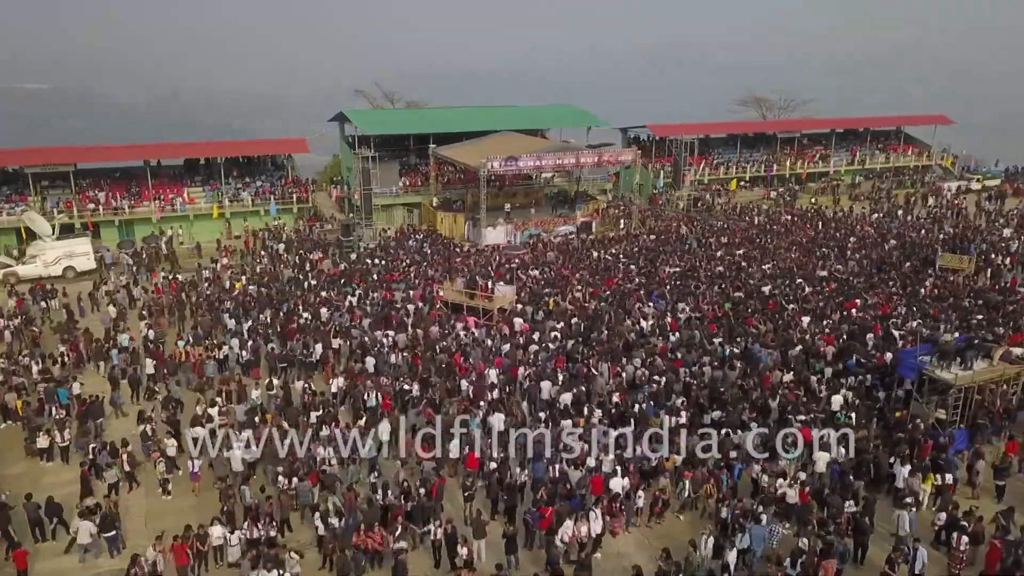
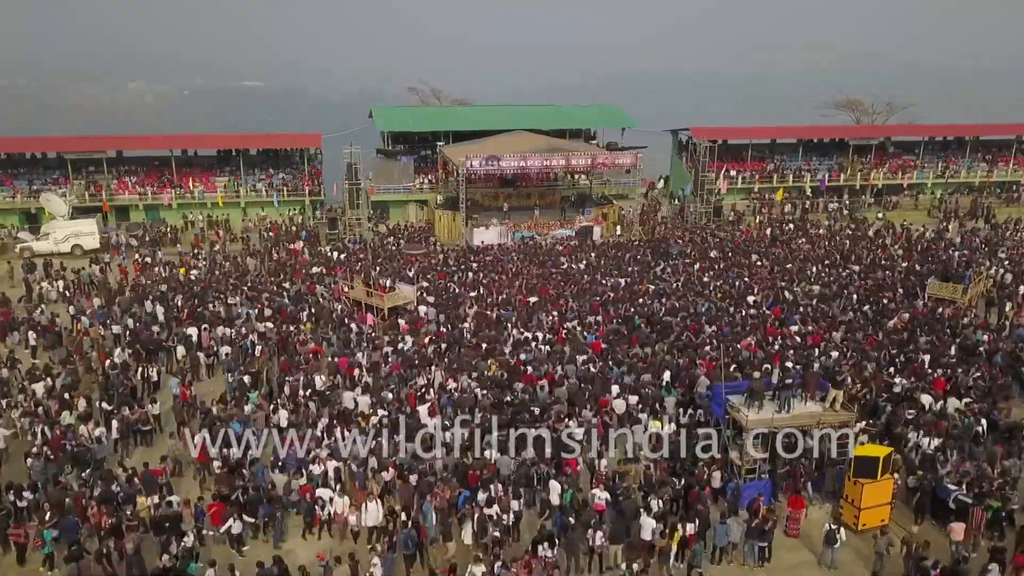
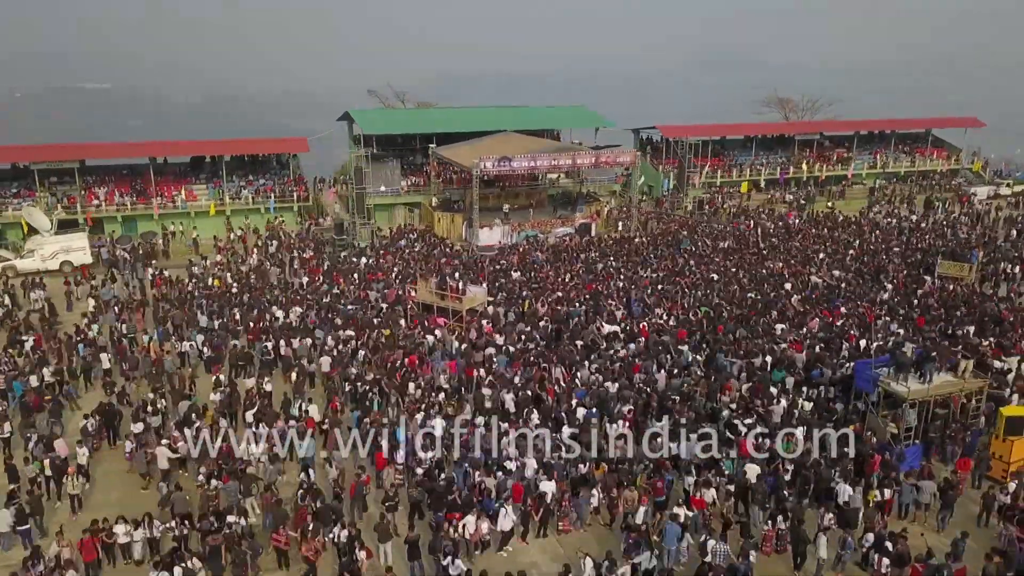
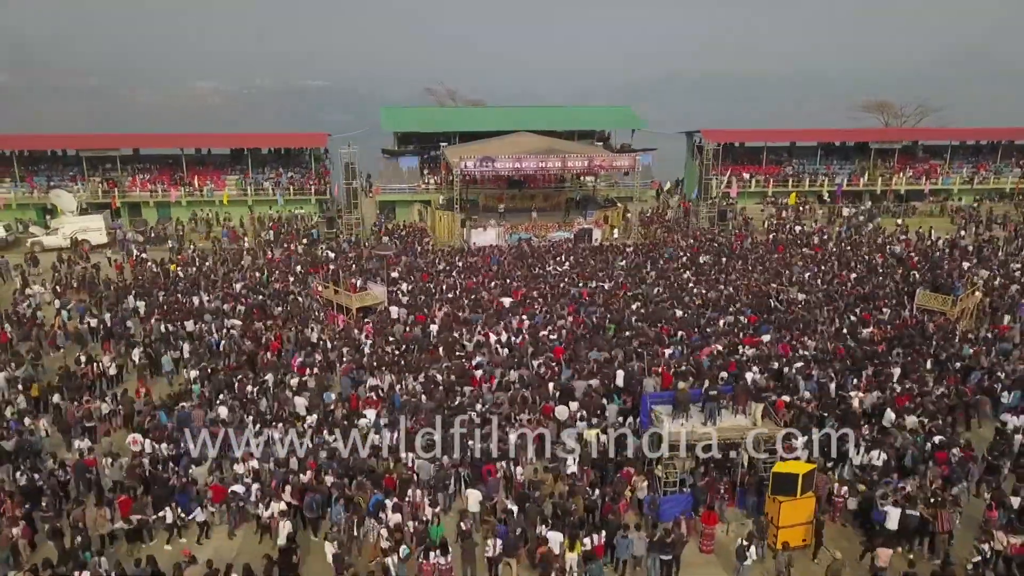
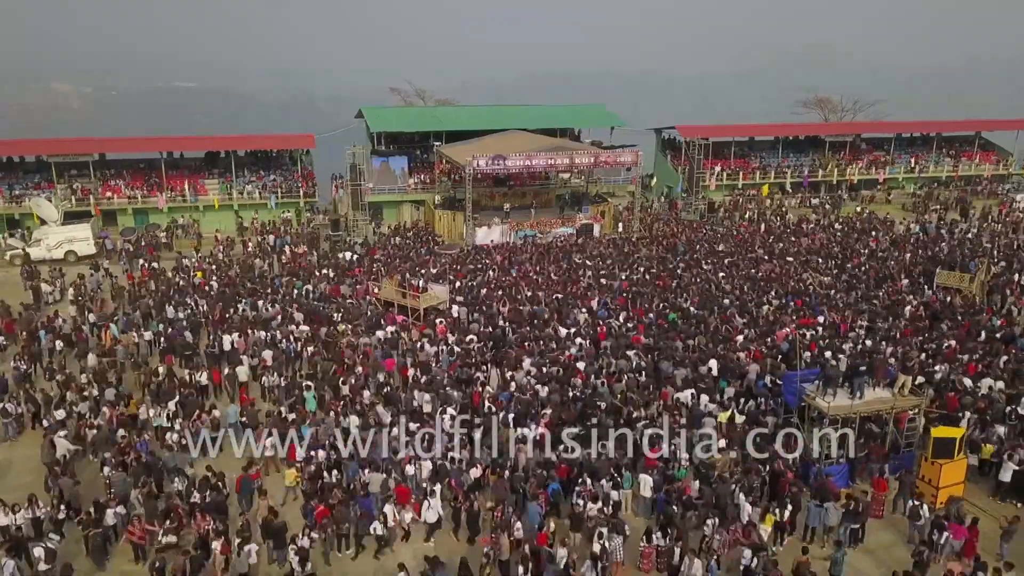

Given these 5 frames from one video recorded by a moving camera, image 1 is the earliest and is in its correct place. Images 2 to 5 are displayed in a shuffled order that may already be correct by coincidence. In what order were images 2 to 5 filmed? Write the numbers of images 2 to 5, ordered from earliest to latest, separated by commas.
3, 5, 2, 4
